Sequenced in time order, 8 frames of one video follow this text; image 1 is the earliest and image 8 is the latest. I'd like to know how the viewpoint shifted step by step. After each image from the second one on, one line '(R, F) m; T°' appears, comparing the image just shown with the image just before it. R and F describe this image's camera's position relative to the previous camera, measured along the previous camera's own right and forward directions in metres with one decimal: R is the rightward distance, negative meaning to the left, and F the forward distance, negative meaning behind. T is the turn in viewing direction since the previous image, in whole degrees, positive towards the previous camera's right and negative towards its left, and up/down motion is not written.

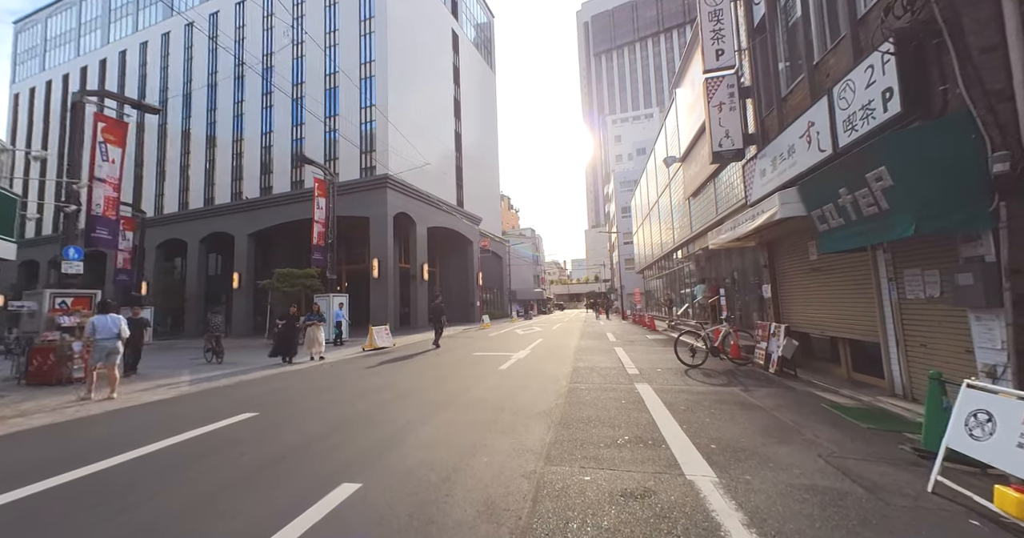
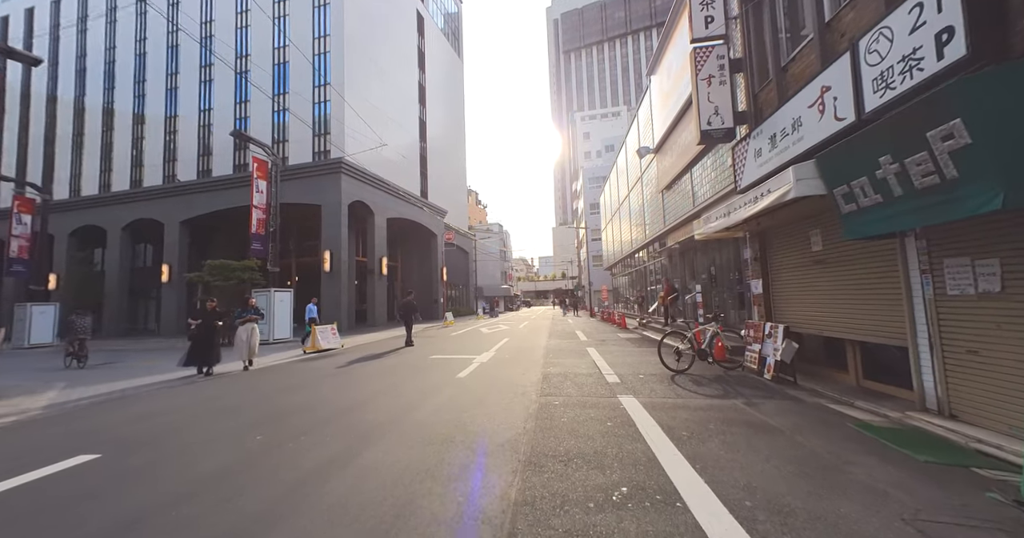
(+0.1, +1.4) m; +5°
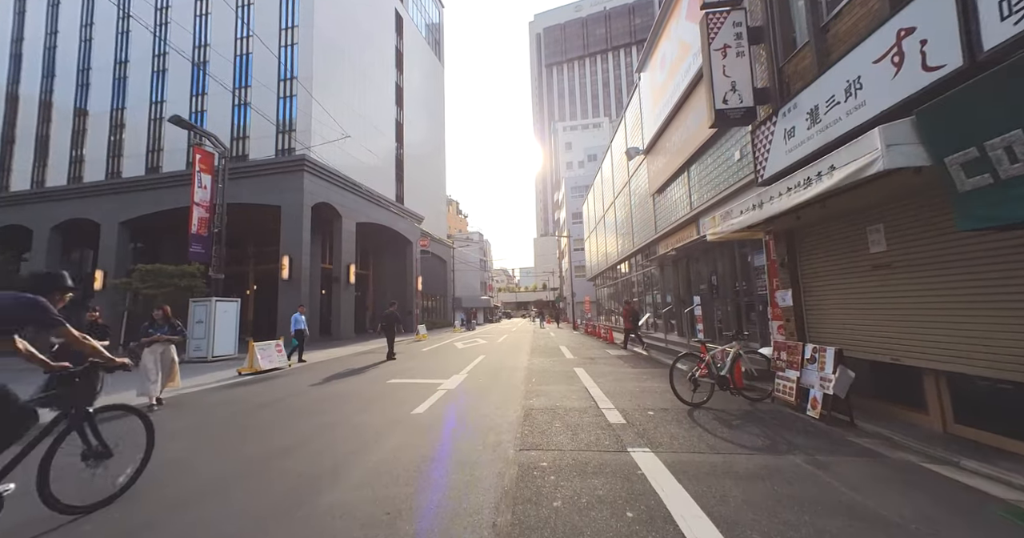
(+0.1, +1.7) m; +3°
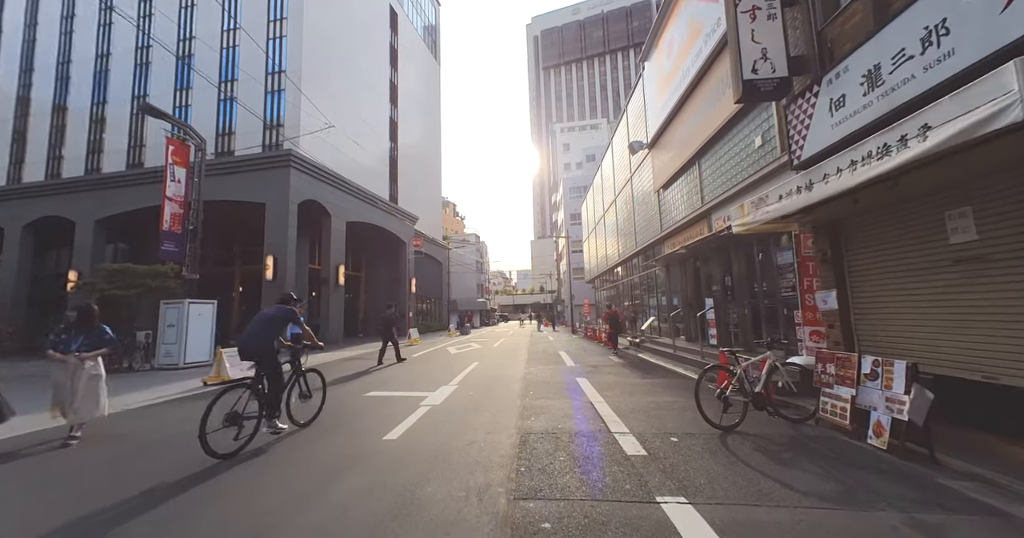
(0.0, +1.0) m; 0°
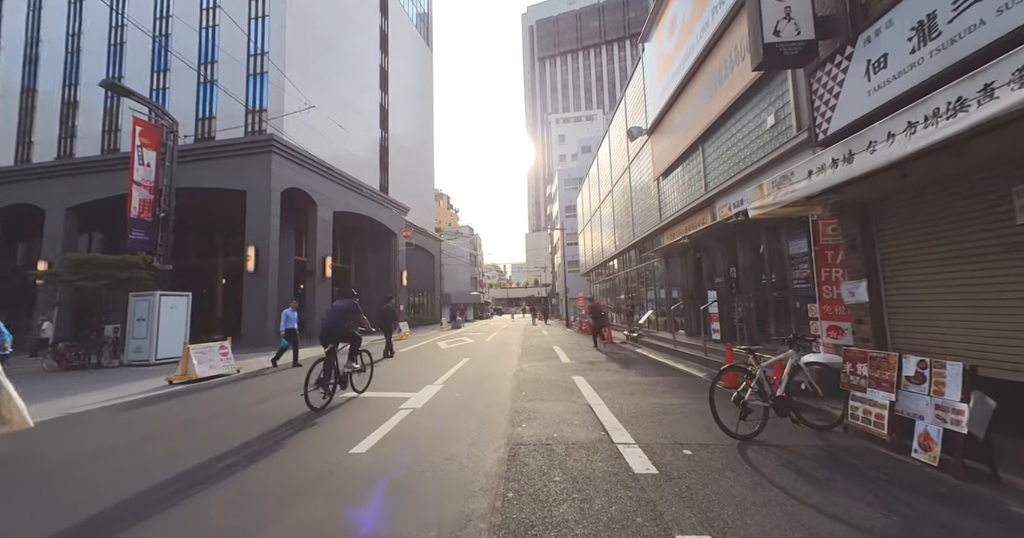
(+0.1, +0.7) m; +1°
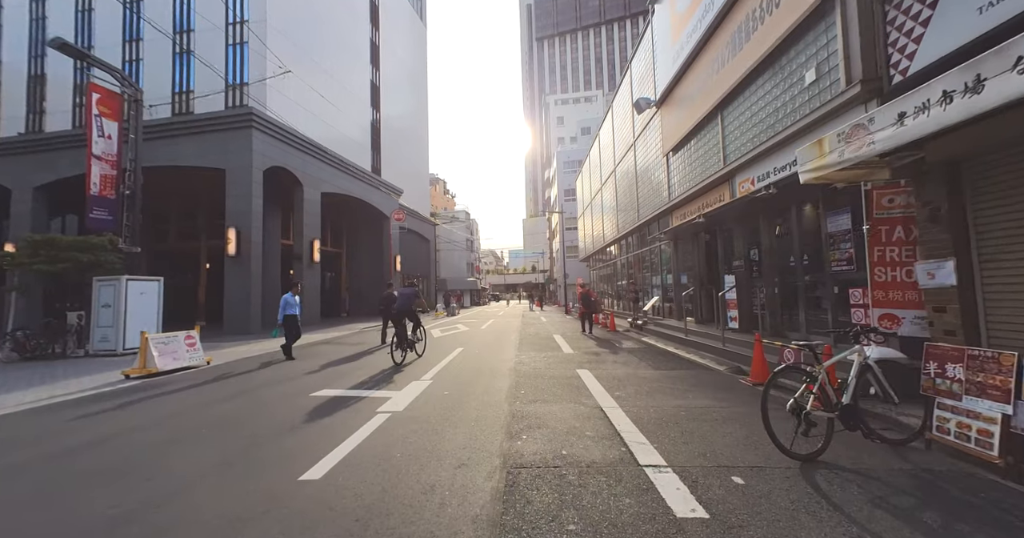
(0.0, +1.1) m; 0°
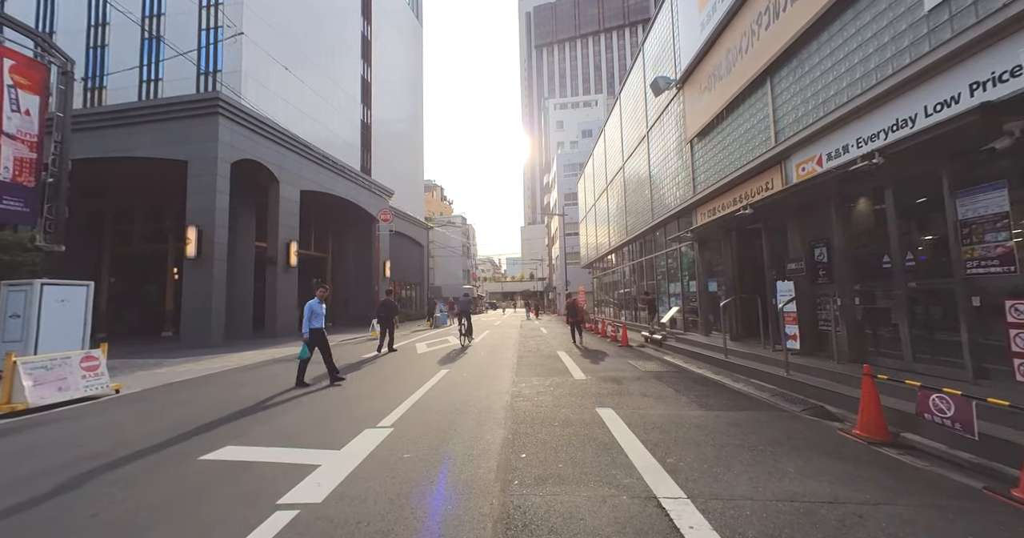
(0.0, +2.2) m; 0°
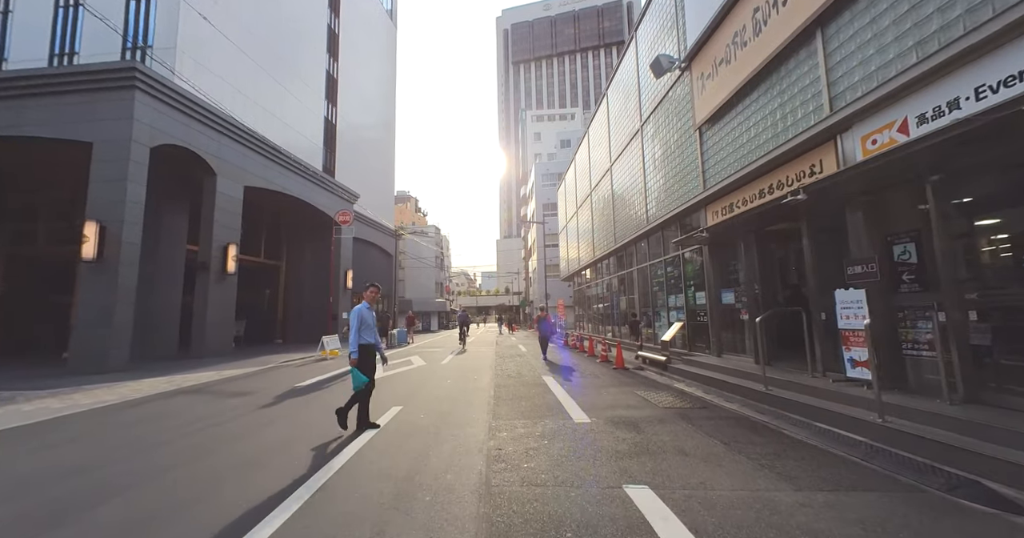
(0.0, +2.3) m; +4°
